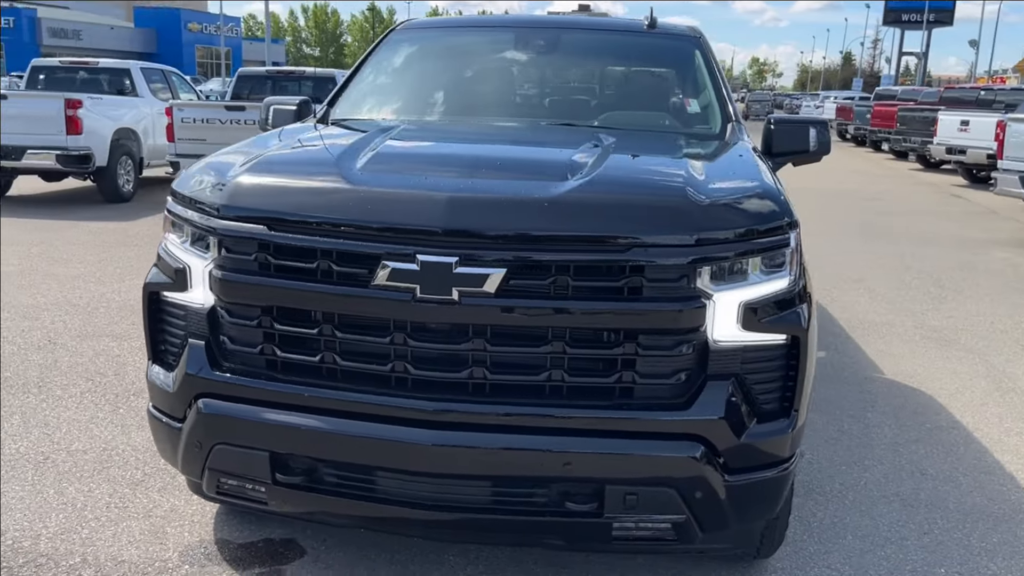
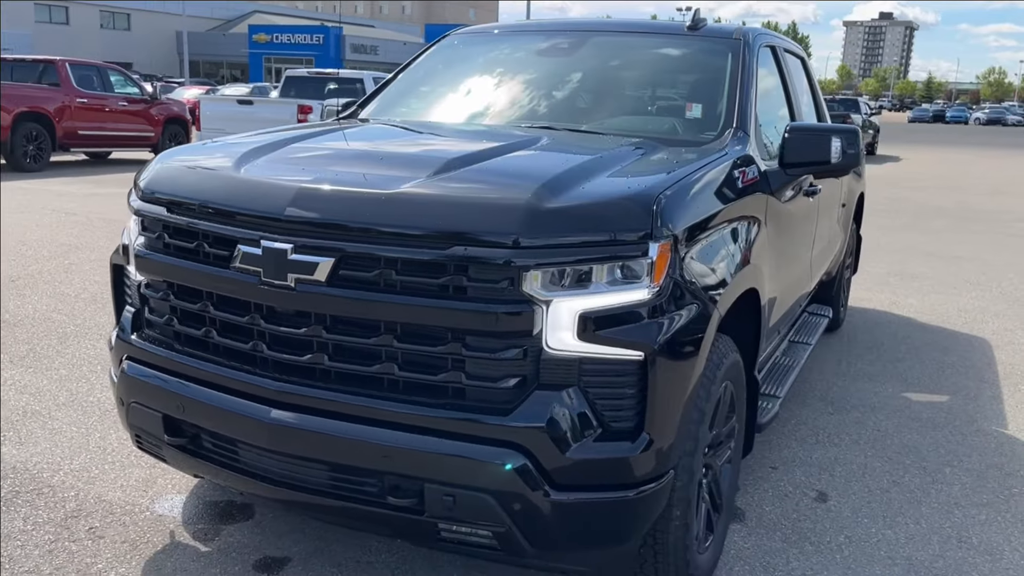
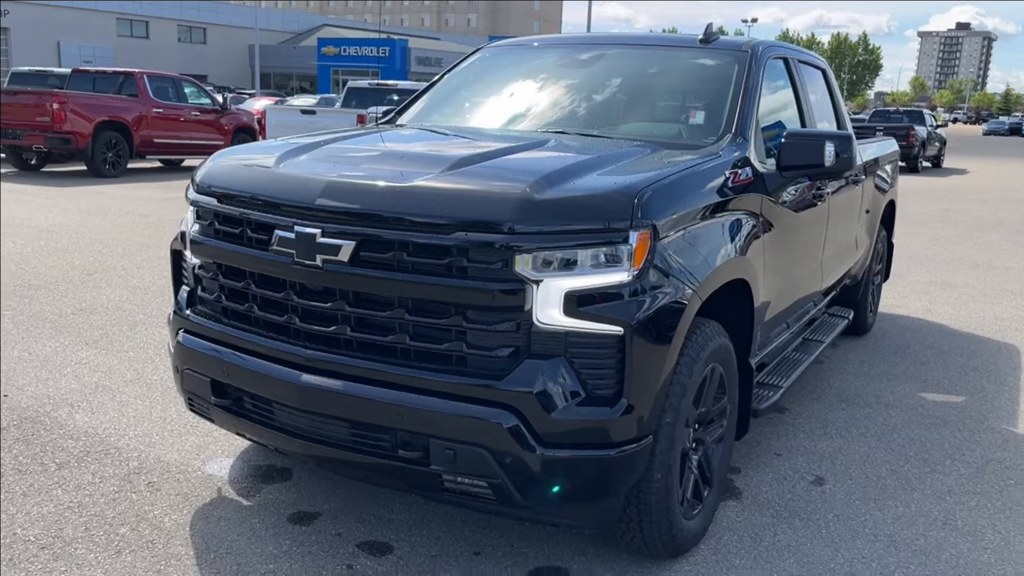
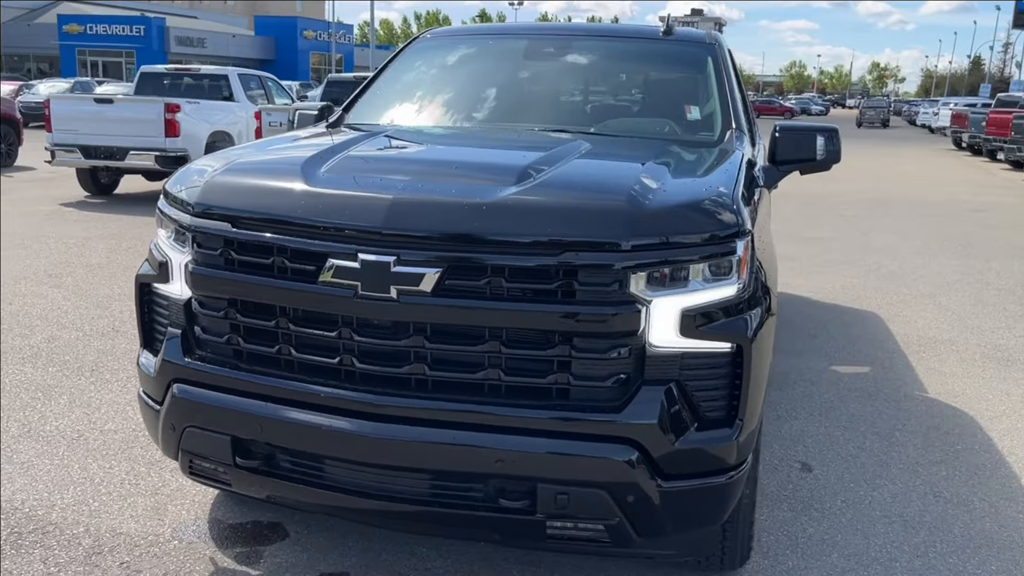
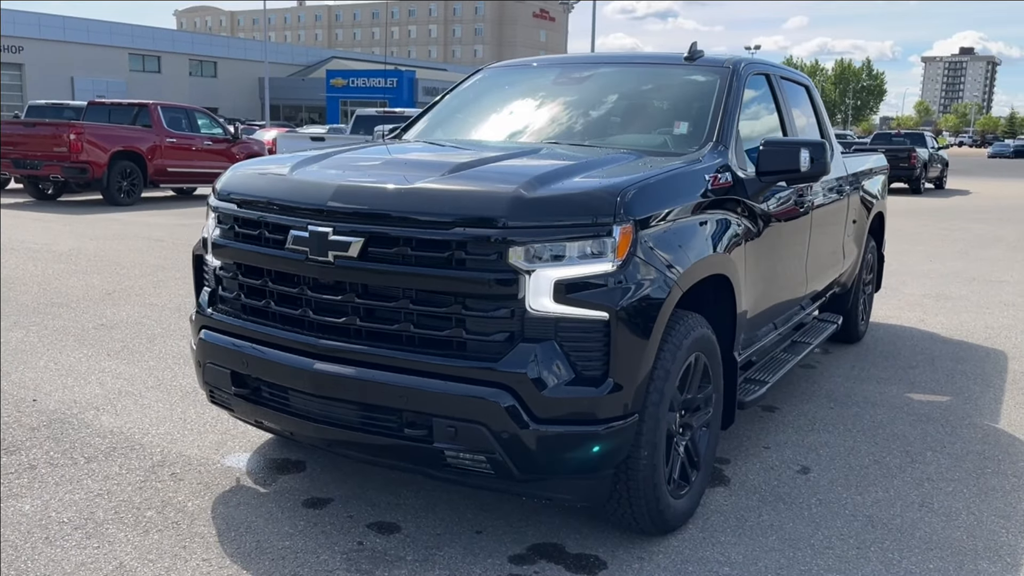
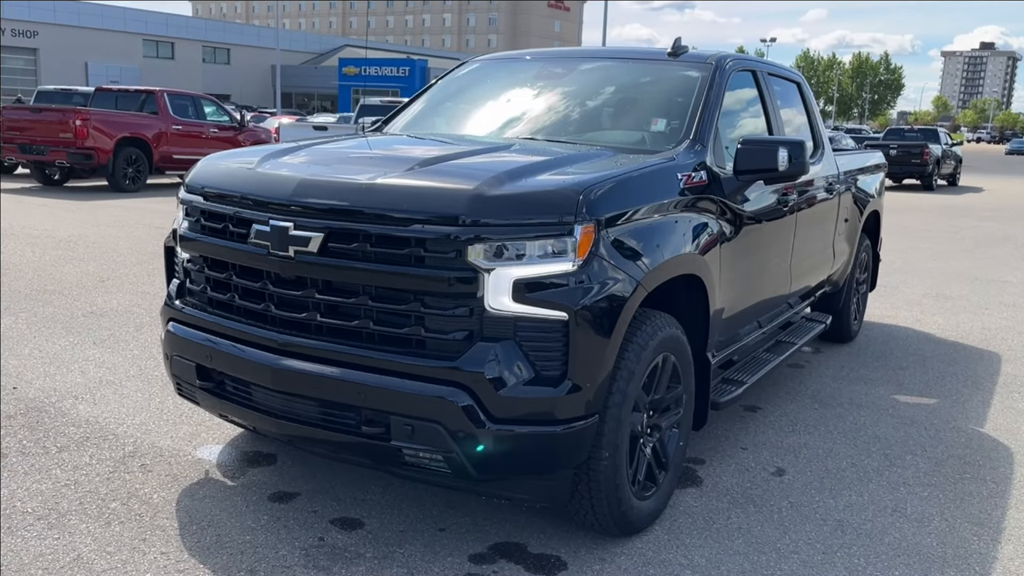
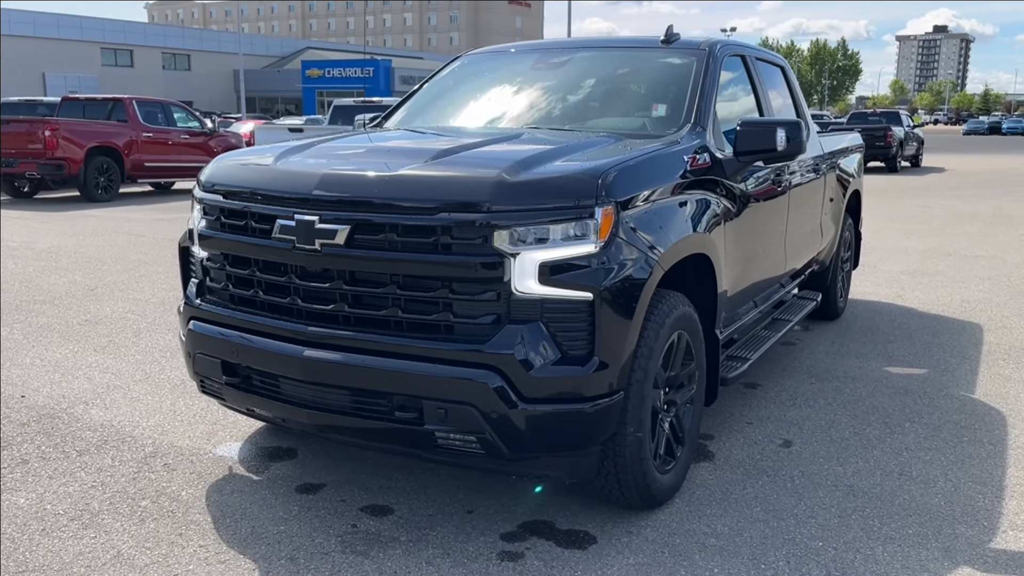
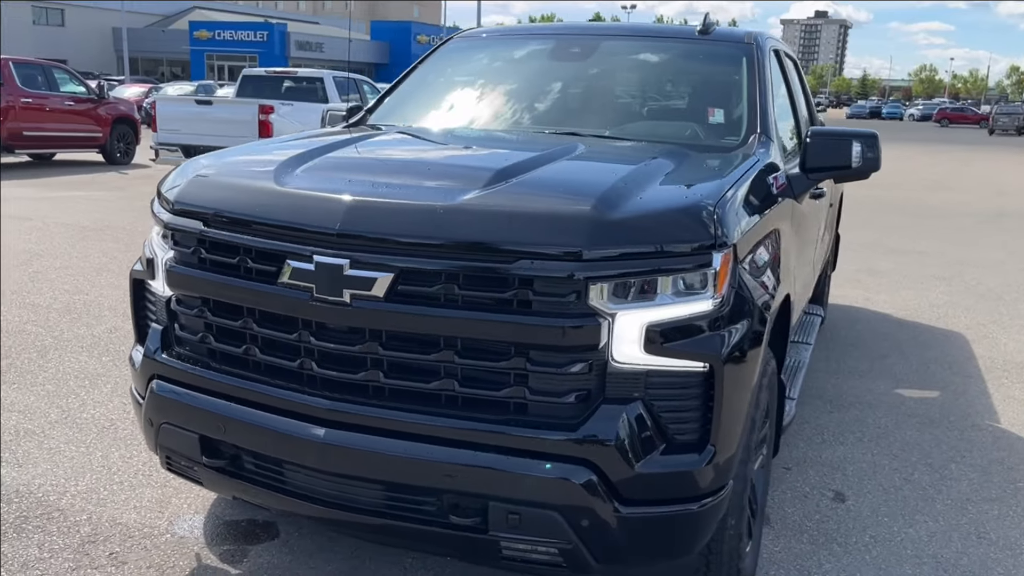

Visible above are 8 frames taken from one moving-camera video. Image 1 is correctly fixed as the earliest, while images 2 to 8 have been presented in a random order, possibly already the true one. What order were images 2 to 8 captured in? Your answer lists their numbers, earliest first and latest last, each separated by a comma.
4, 8, 2, 3, 6, 5, 7
